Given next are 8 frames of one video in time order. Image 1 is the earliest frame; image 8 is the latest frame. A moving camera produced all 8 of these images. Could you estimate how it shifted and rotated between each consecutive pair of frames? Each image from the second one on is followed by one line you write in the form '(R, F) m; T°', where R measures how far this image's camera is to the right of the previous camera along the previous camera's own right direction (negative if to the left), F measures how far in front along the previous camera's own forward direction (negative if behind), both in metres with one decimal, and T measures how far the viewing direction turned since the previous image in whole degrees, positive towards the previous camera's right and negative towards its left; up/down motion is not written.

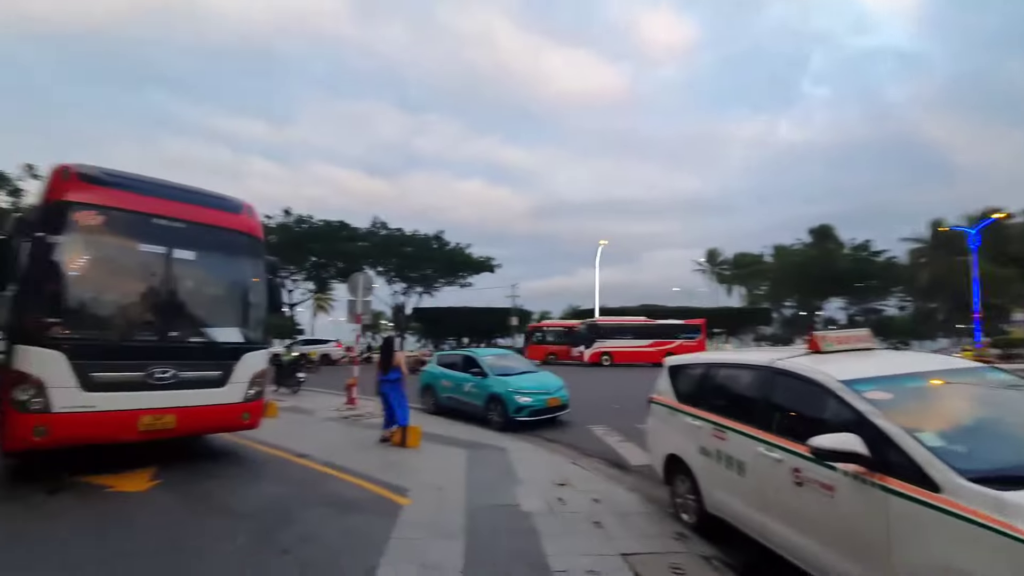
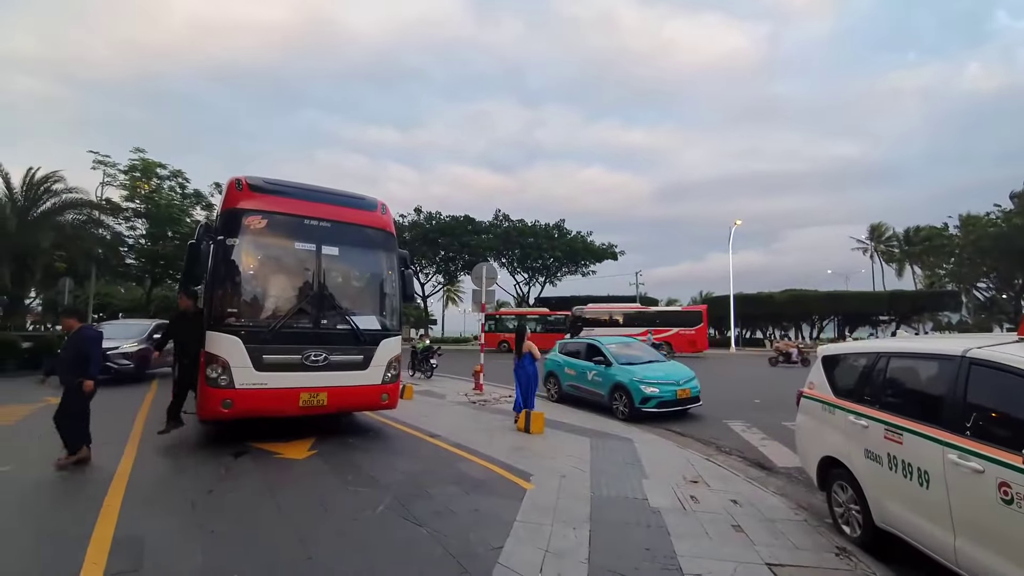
(0.0, +0.2) m; -14°
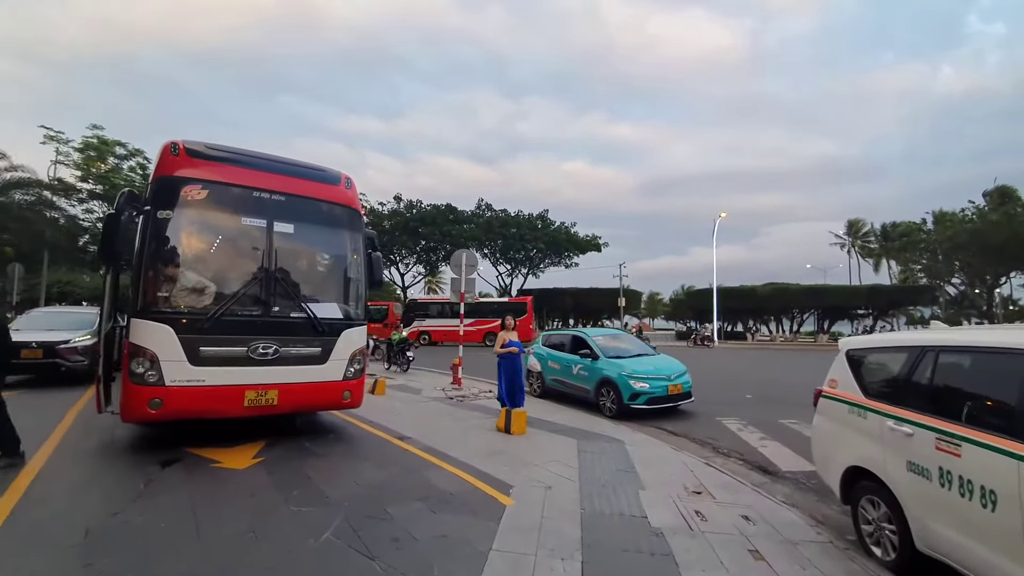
(+0.1, +1.0) m; +2°
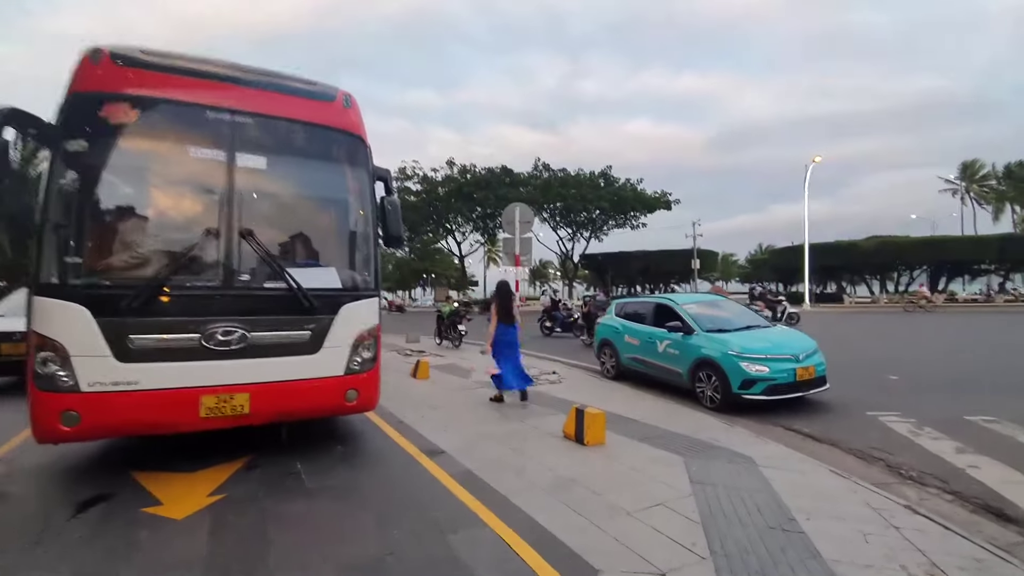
(-0.1, +2.7) m; -7°
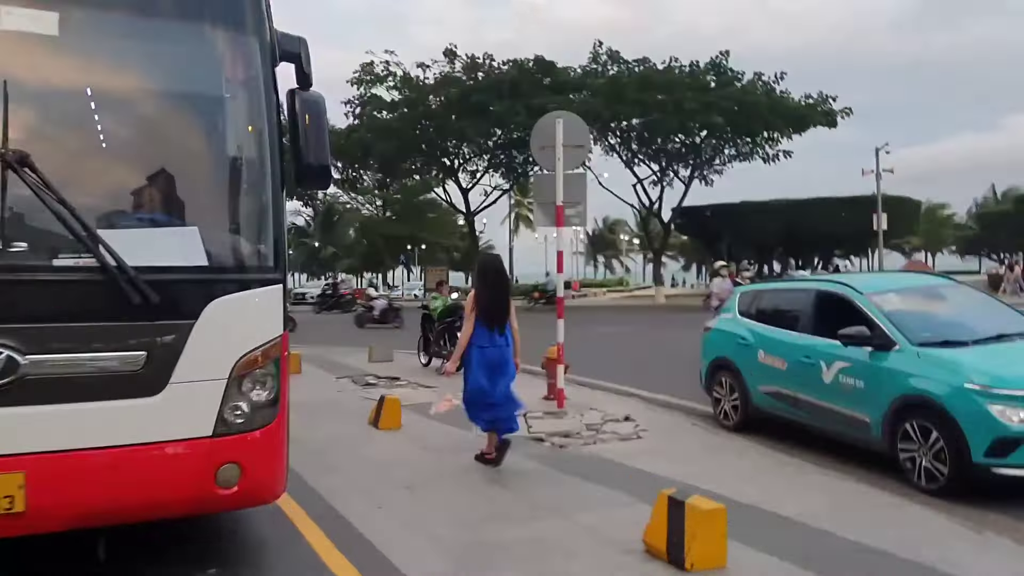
(+0.4, +3.2) m; -11°
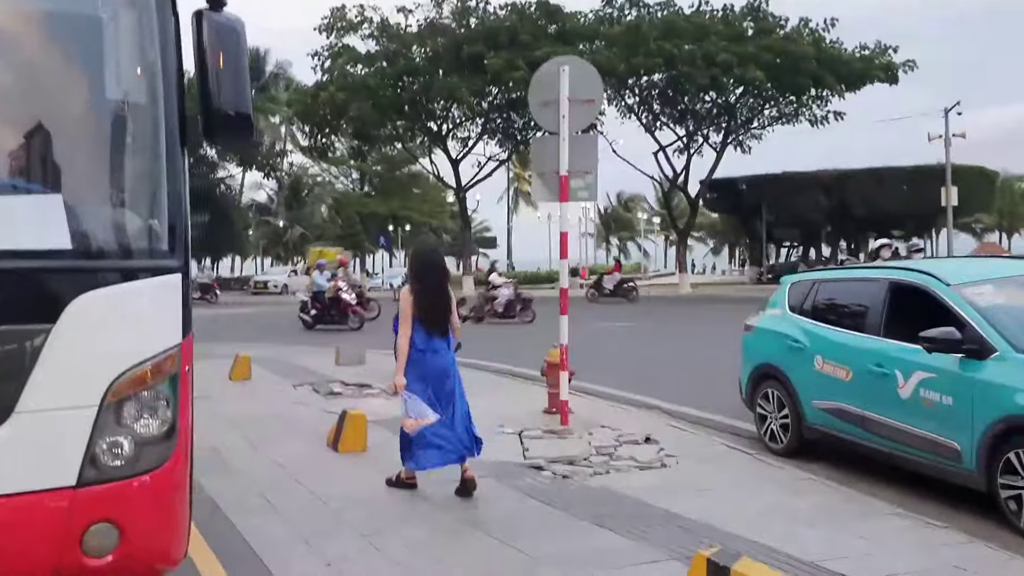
(+0.2, +0.7) m; -3°
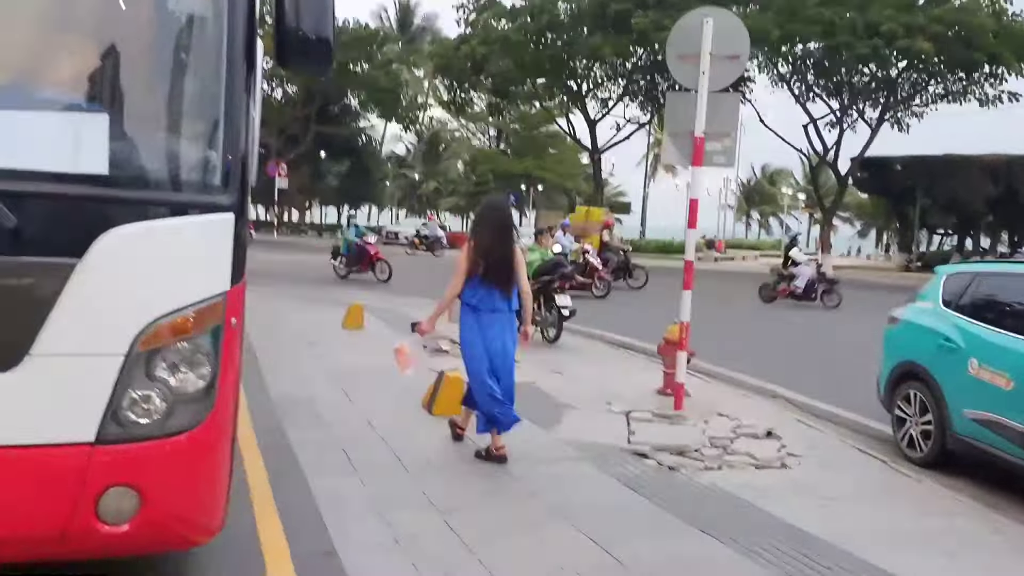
(0.0, +0.3) m; -13°
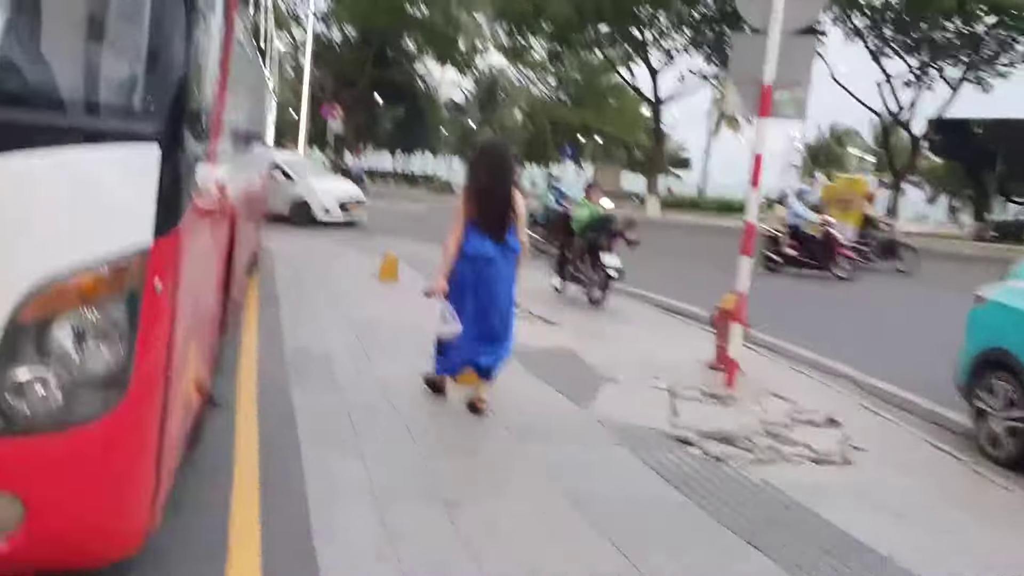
(0.0, +0.2) m; -5°
